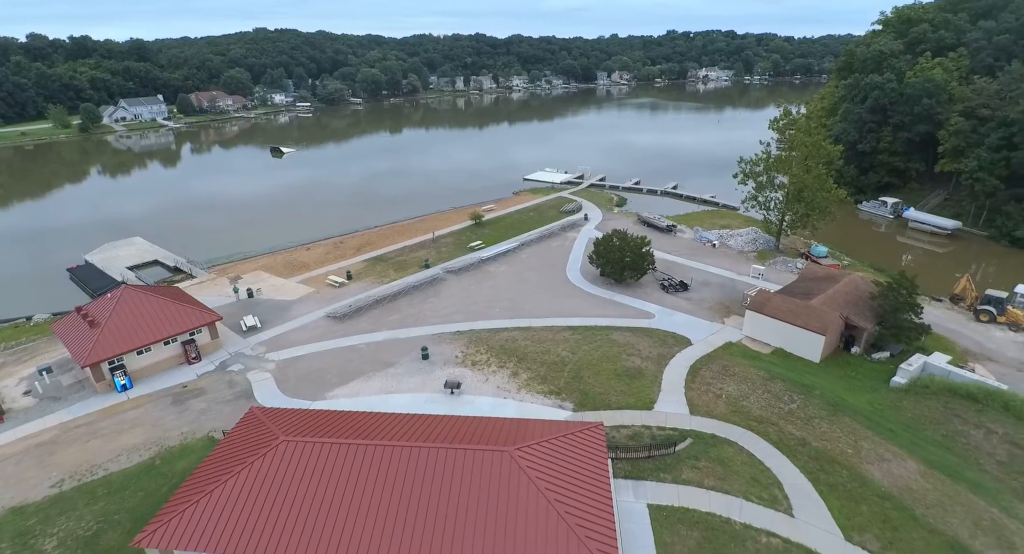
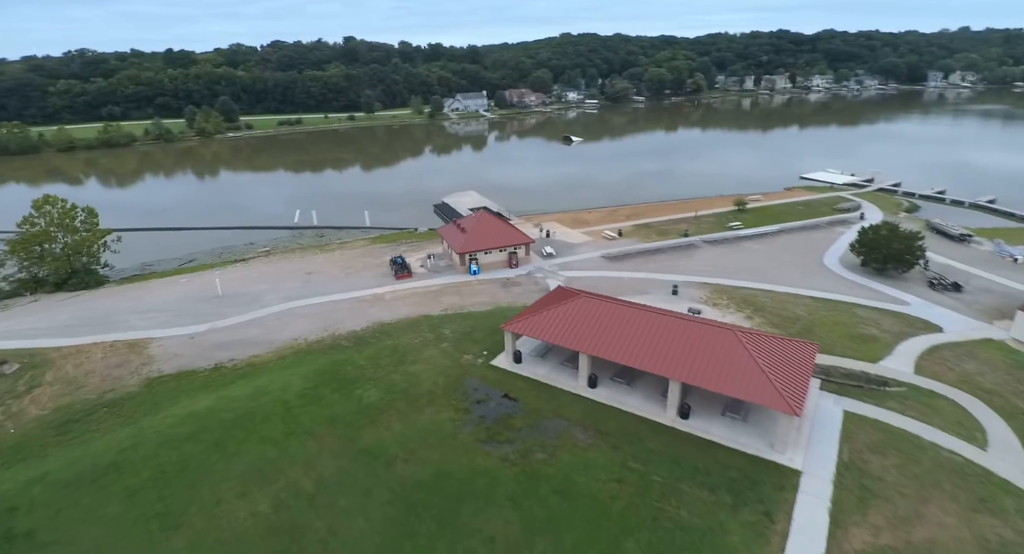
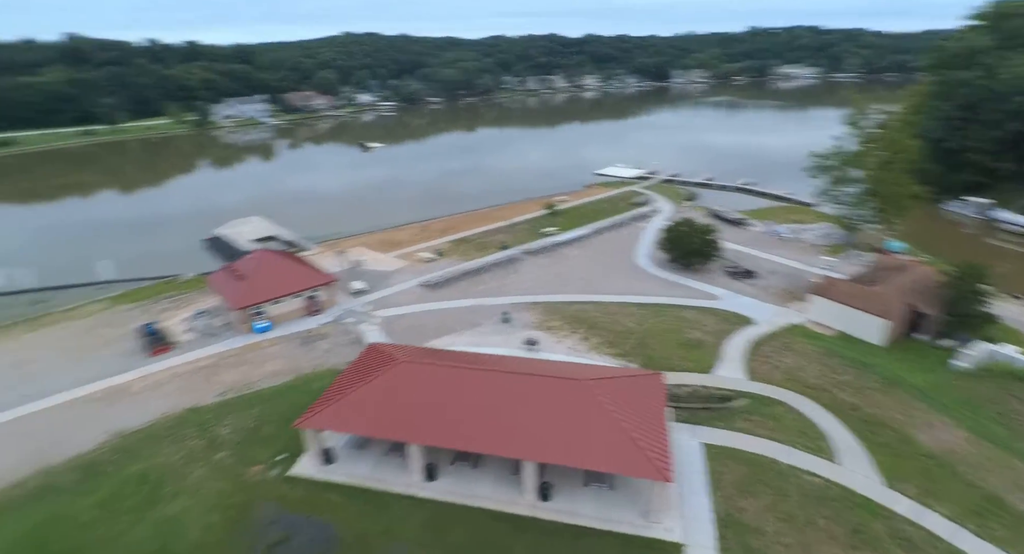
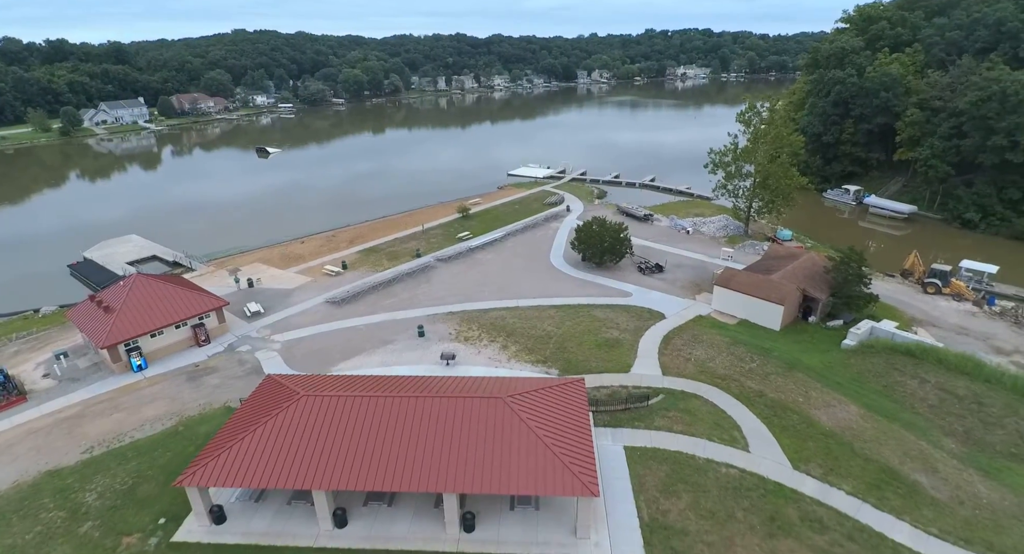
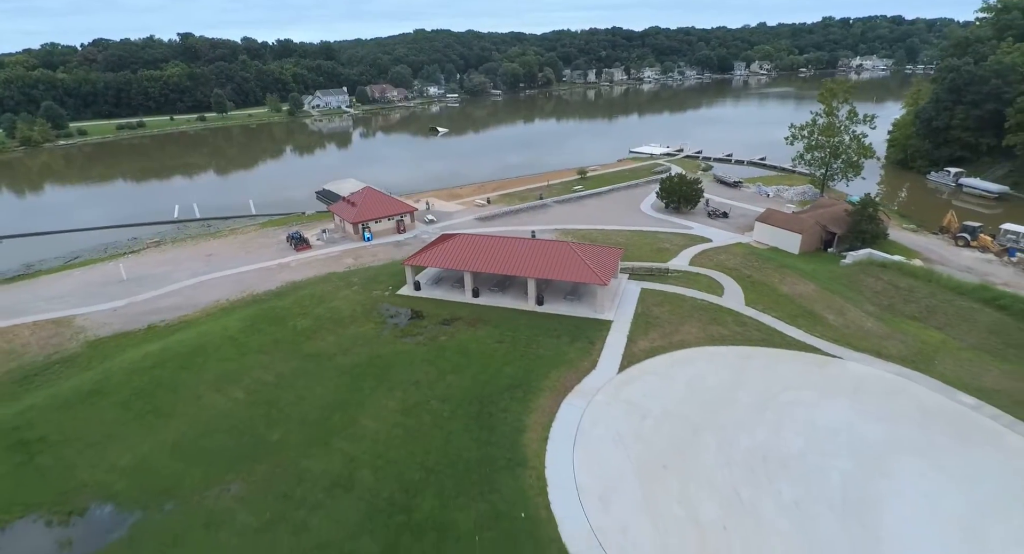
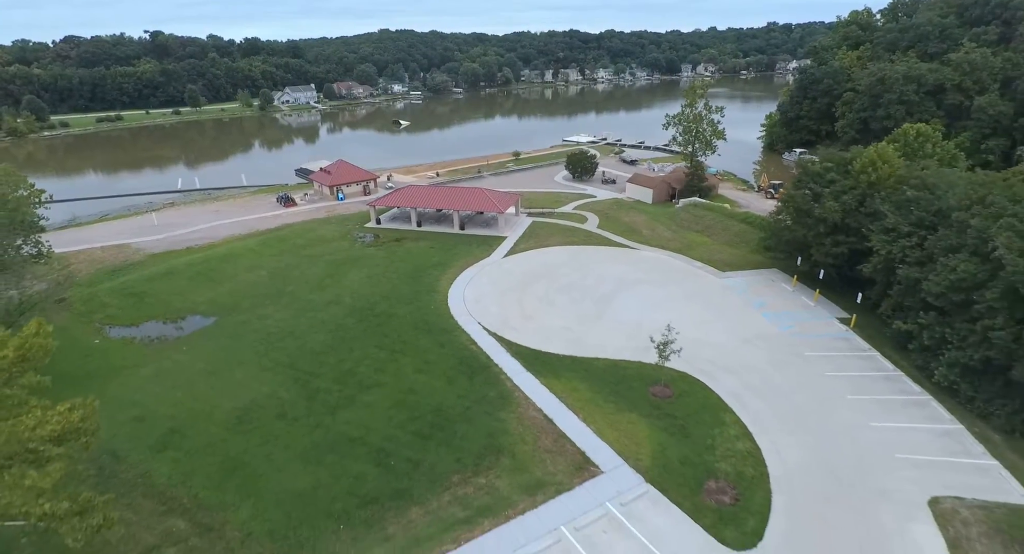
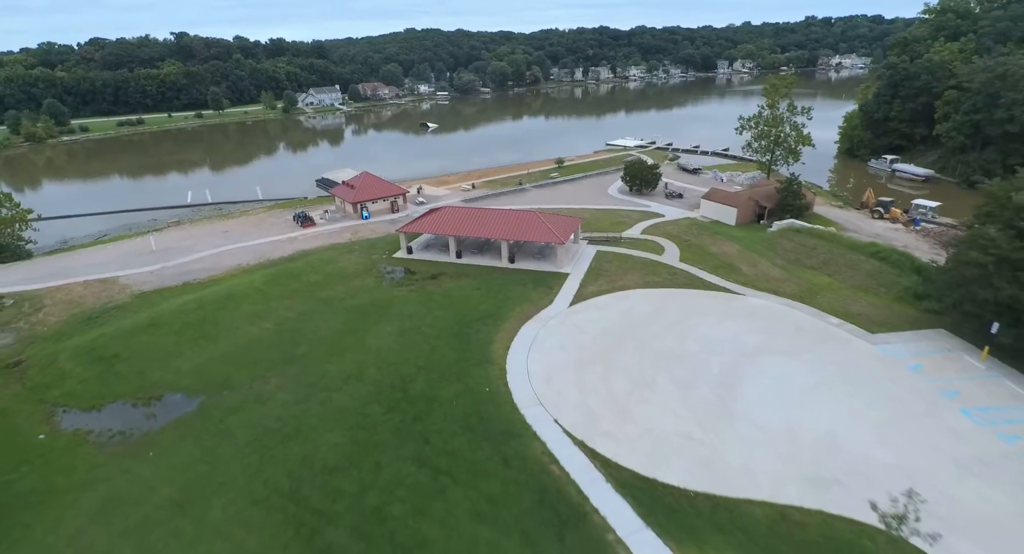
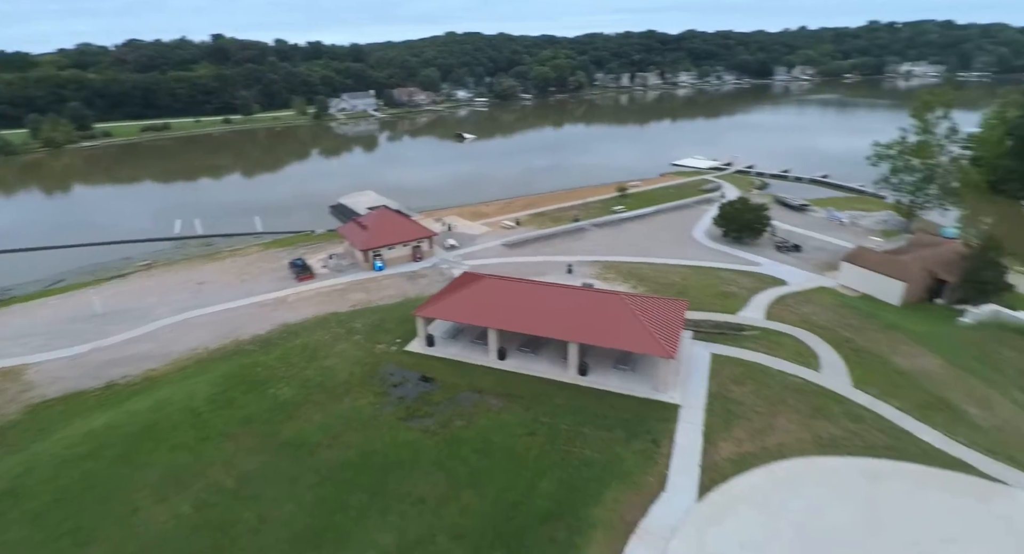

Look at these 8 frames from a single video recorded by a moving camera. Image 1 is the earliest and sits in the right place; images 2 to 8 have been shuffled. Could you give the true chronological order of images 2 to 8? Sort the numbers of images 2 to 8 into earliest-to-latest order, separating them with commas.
4, 3, 2, 8, 5, 7, 6
